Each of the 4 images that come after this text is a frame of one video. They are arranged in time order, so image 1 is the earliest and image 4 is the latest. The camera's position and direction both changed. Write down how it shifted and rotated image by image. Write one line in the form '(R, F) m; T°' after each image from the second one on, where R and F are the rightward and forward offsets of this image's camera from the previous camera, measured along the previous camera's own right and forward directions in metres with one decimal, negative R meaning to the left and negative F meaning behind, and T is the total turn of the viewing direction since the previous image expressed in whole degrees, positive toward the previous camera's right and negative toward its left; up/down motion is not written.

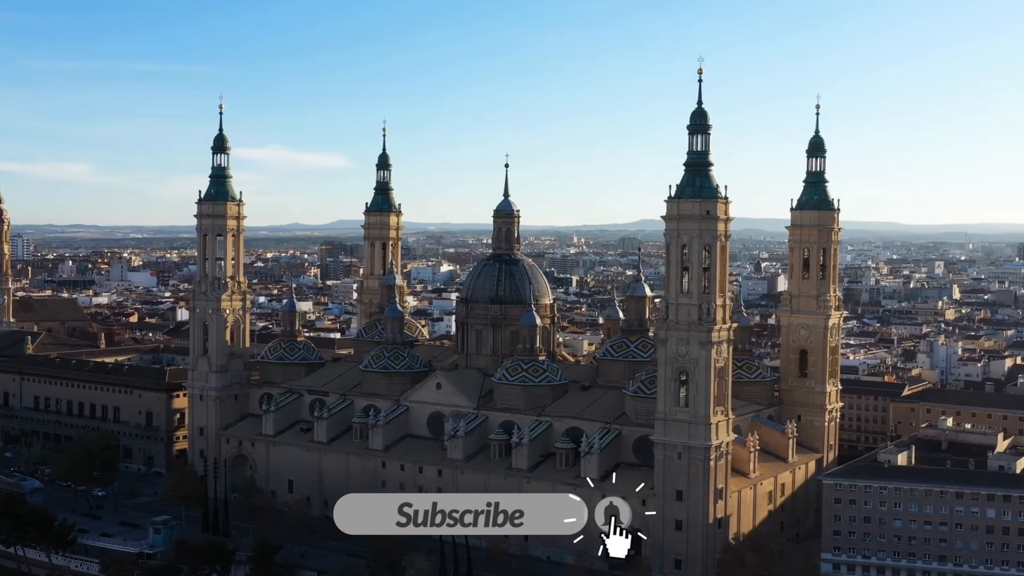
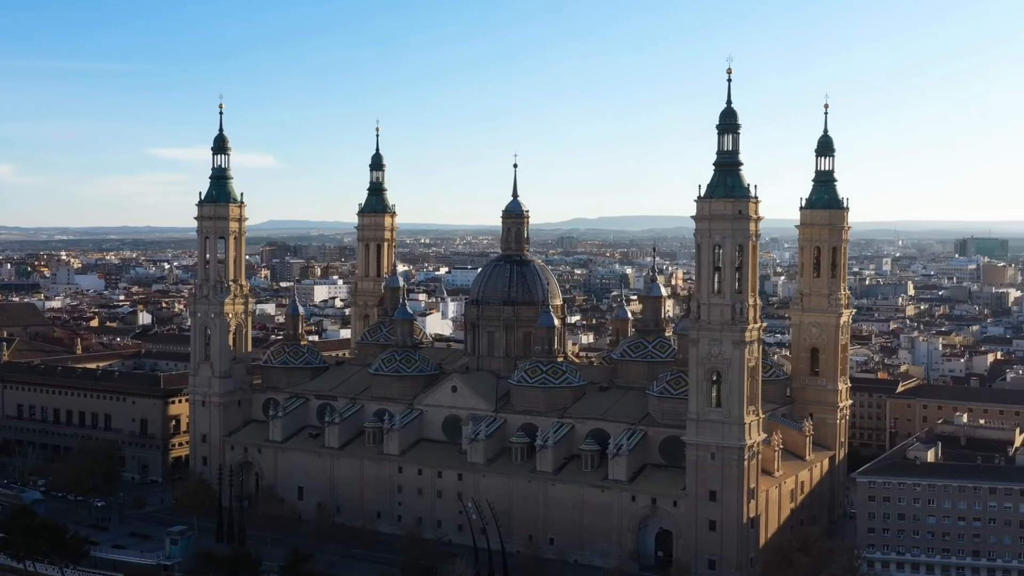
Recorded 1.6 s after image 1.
(-3.9, +0.6) m; +3°
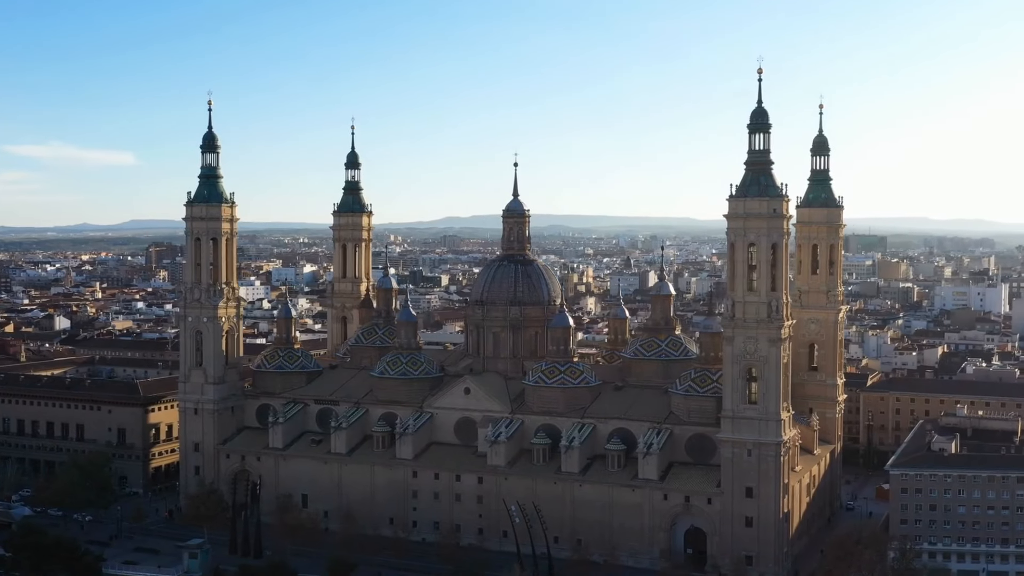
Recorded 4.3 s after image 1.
(-6.5, +0.9) m; +6°
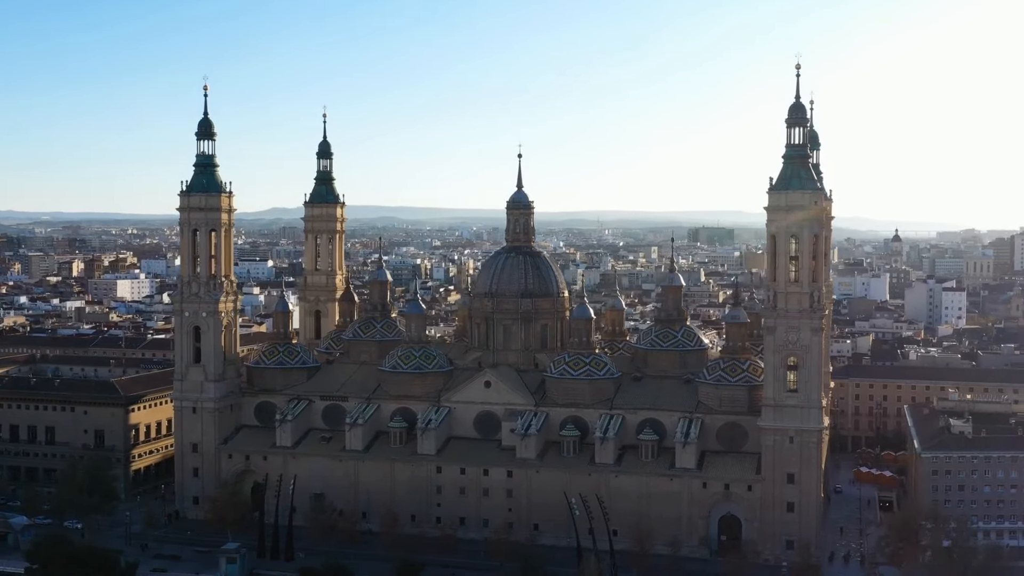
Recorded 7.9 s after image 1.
(-8.8, +1.1) m; +9°
